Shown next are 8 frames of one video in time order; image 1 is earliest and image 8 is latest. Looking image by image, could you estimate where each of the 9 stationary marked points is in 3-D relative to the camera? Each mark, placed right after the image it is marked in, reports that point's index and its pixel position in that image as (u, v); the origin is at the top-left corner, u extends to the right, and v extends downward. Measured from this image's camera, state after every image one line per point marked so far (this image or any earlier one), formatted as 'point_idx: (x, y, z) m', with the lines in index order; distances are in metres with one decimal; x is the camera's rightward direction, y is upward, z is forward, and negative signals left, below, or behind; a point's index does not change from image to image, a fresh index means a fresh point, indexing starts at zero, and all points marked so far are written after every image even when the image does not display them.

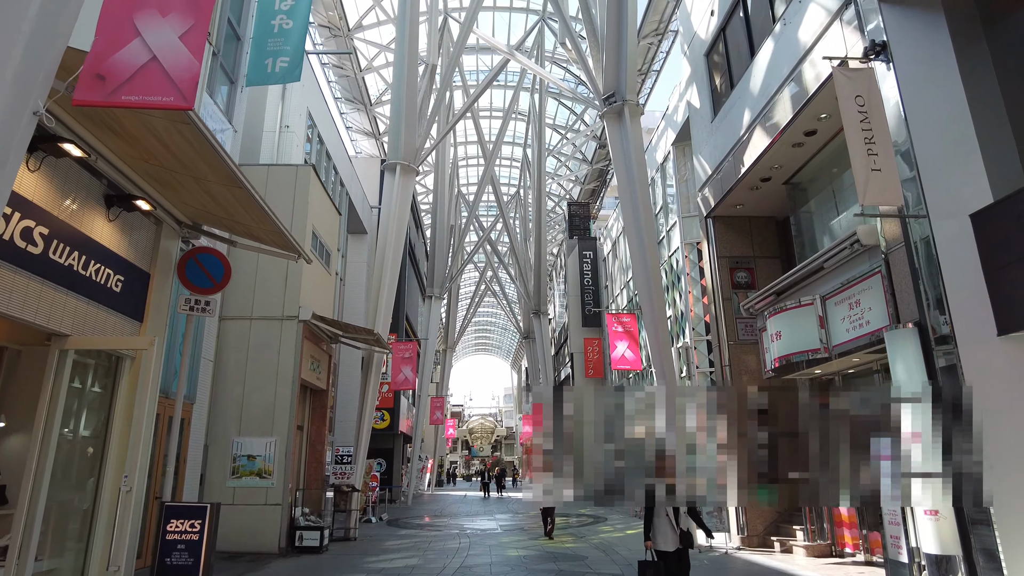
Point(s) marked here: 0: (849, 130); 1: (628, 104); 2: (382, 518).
0: (+3.7, +1.7, +7.2) m
1: (+2.5, +4.0, +14.5) m
2: (-4.0, -7.0, +20.0) m
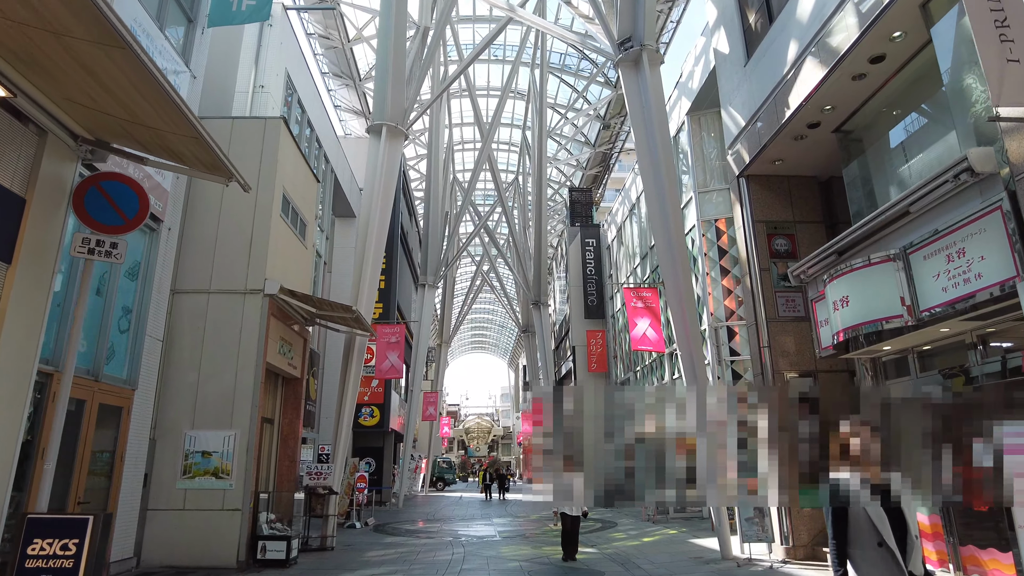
0: (+3.7, +2.3, +5.4) m
1: (+2.6, +4.6, +12.6) m
2: (-4.0, -6.5, +18.1) m
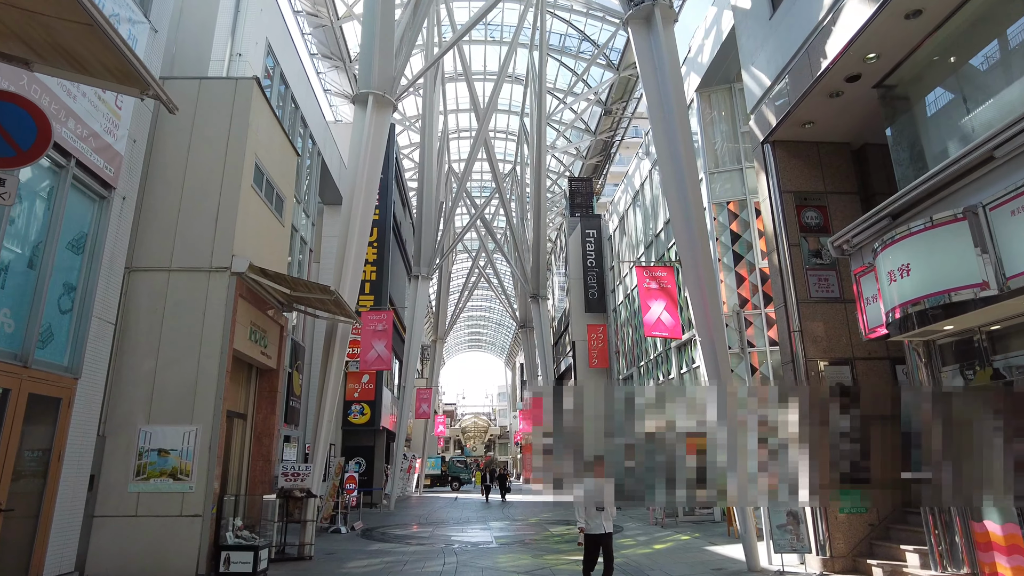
0: (+3.7, +2.6, +4.1) m
1: (+2.5, +4.9, +11.4) m
2: (-4.0, -6.1, +16.8) m
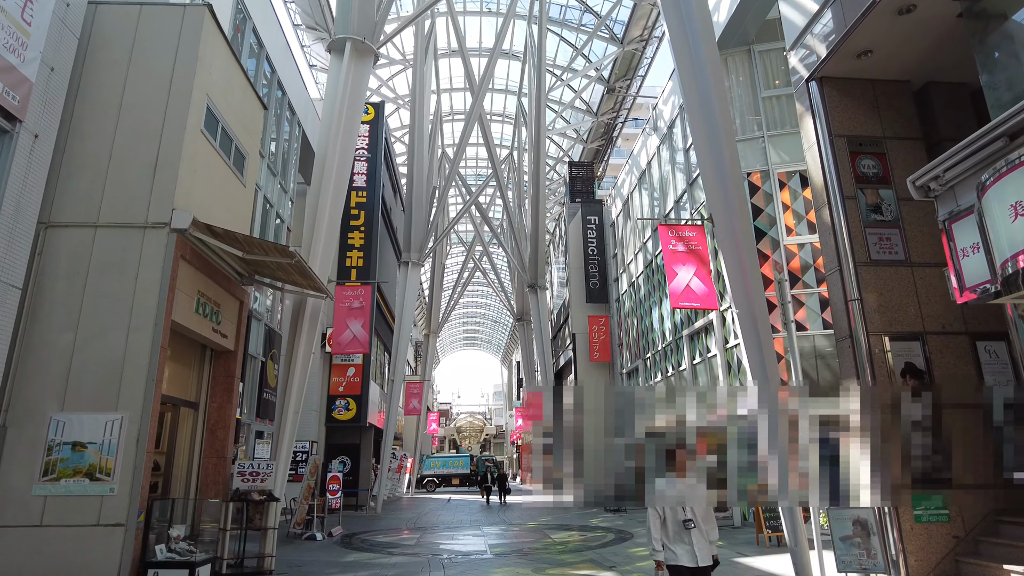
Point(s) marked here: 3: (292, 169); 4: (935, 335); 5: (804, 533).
0: (+3.8, +3.1, +2.4) m
1: (+2.5, +5.4, +9.7) m
2: (-4.1, -5.6, +15.1) m
3: (-6.6, +3.5, +19.8) m
4: (+5.1, -0.6, +7.9) m
5: (+3.3, -2.8, +7.4) m
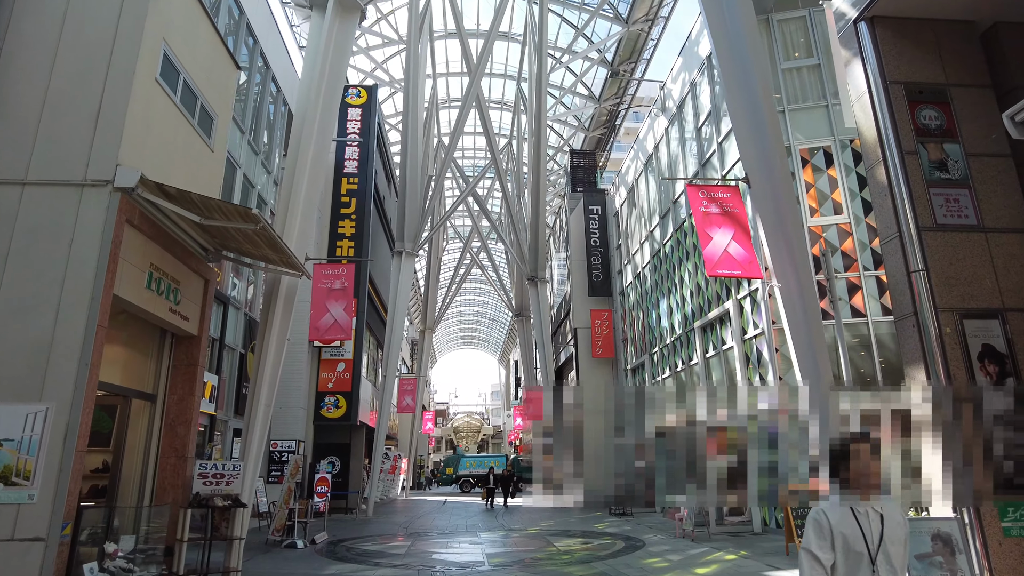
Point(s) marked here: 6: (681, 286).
0: (+3.8, +3.4, +1.2) m
1: (+2.5, +5.7, +8.4) m
2: (-4.1, -5.3, +13.8) m
3: (-6.6, +3.9, +18.5) m
4: (+5.1, -0.2, +6.7) m
5: (+3.3, -2.4, +6.2) m
6: (+4.9, 0.0, +19.3) m
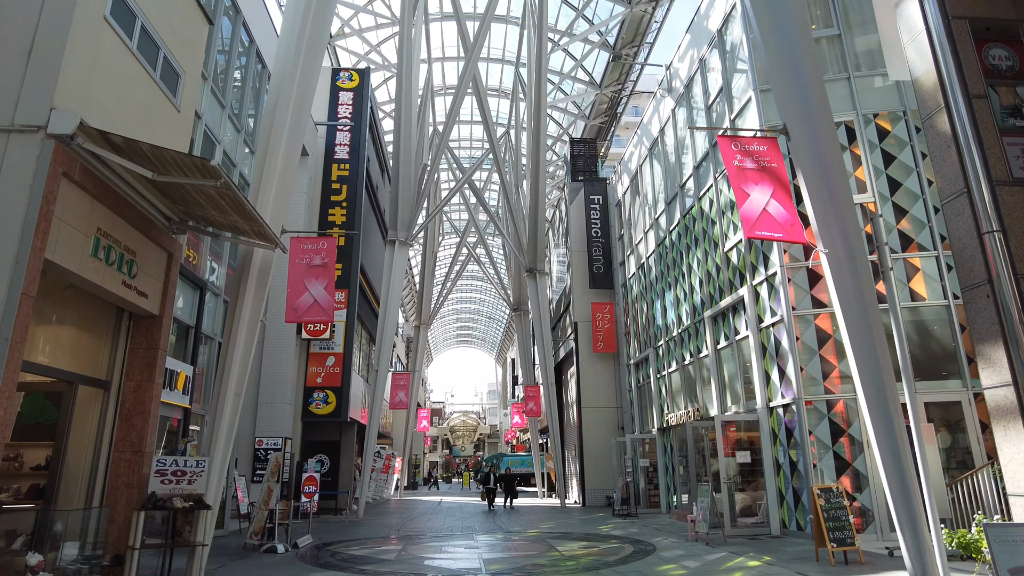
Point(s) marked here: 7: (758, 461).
0: (+3.9, +3.7, +0.2) m
1: (+2.6, +6.0, +7.4) m
2: (-4.1, -5.0, +12.8) m
3: (-6.6, +4.2, +17.5) m
4: (+5.1, +0.1, +5.7) m
5: (+3.3, -2.1, +5.2) m
6: (+4.9, +0.4, +18.3) m
7: (+5.1, -3.6, +13.8) m
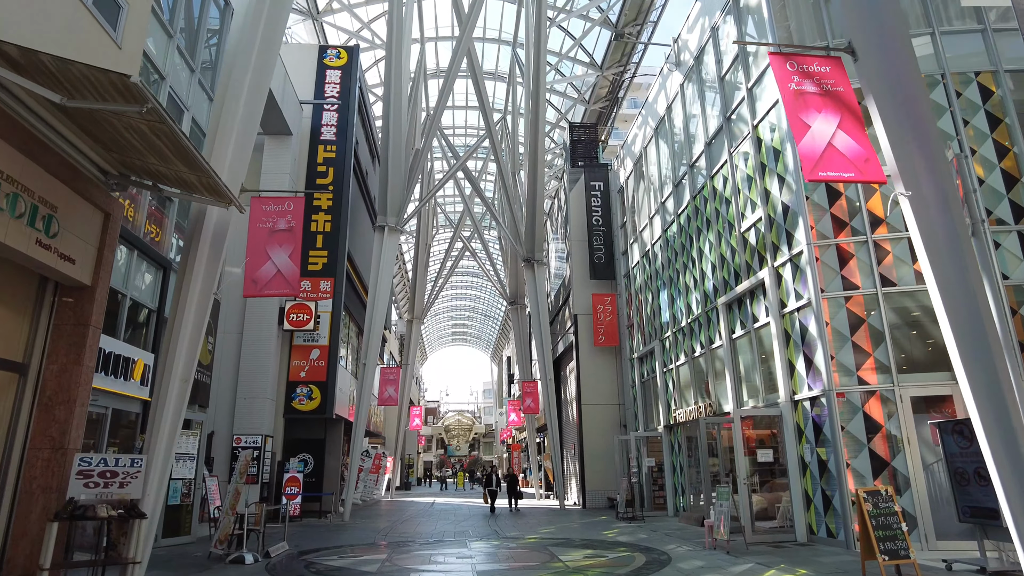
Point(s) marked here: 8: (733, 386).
0: (+3.9, +4.1, -1.1) m
1: (+2.6, +6.4, +6.1) m
2: (-4.2, -4.6, +11.4) m
3: (-6.7, +4.6, +16.1) m
4: (+5.1, +0.4, +4.4) m
5: (+3.3, -1.8, +3.9) m
6: (+4.8, +0.7, +17.0) m
7: (+5.1, -3.3, +12.5) m
8: (+5.0, -2.2, +14.8) m
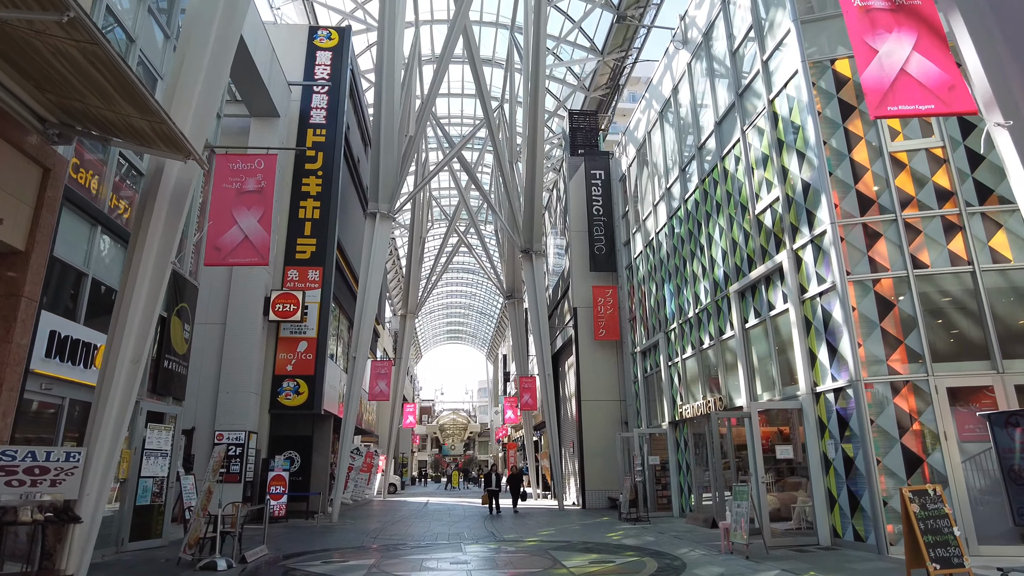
0: (+4.0, +4.4, -2.0) m
1: (+2.6, +6.7, +5.2) m
2: (-4.2, -4.3, +10.5) m
3: (-6.7, +4.9, +15.1) m
4: (+5.2, +0.7, +3.5) m
5: (+3.4, -1.5, +2.9) m
6: (+4.8, +1.0, +16.1) m
7: (+5.1, -3.0, +11.6) m
8: (+4.9, -1.9, +13.9) m
